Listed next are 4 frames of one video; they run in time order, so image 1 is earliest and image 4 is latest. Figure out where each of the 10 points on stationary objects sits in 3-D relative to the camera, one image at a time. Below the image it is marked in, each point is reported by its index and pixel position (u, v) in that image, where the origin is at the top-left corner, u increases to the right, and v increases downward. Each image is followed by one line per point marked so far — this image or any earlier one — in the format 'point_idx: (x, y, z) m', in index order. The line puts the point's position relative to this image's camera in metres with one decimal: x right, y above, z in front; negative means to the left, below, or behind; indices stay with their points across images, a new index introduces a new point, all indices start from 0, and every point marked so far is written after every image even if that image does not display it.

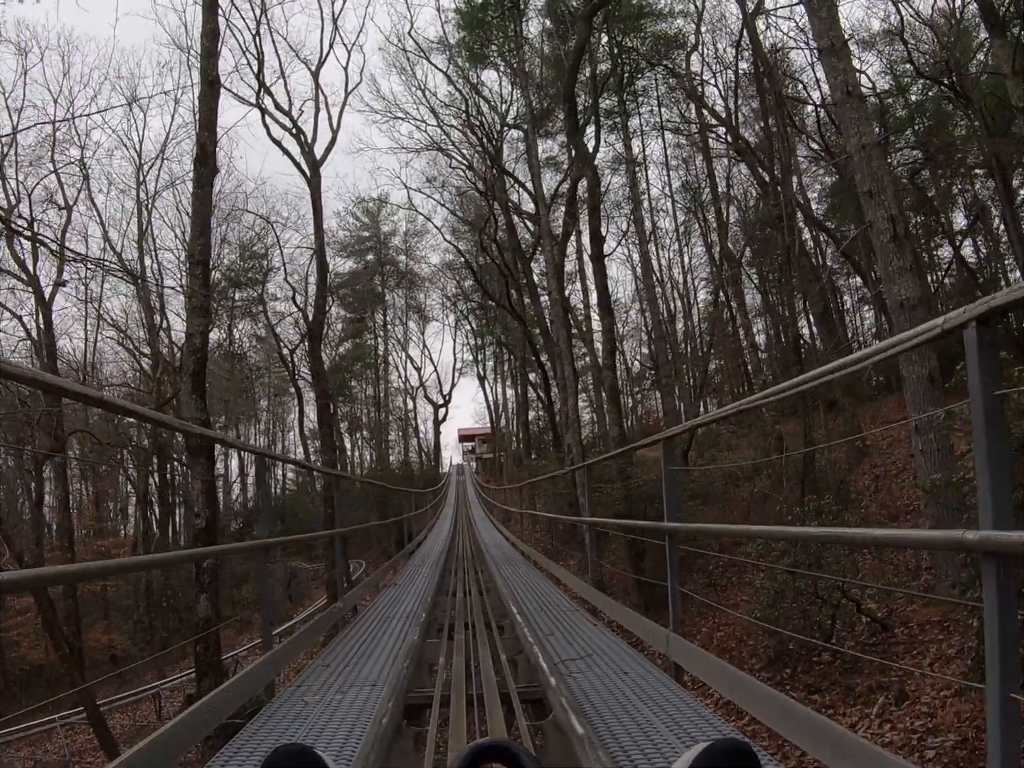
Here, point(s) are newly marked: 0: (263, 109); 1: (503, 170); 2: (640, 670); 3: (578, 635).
0: (-5.5, +6.1, +16.3) m
1: (-0.2, +4.8, +16.7) m
2: (+1.0, -2.2, +5.8) m
3: (+0.6, -2.4, +7.0) m
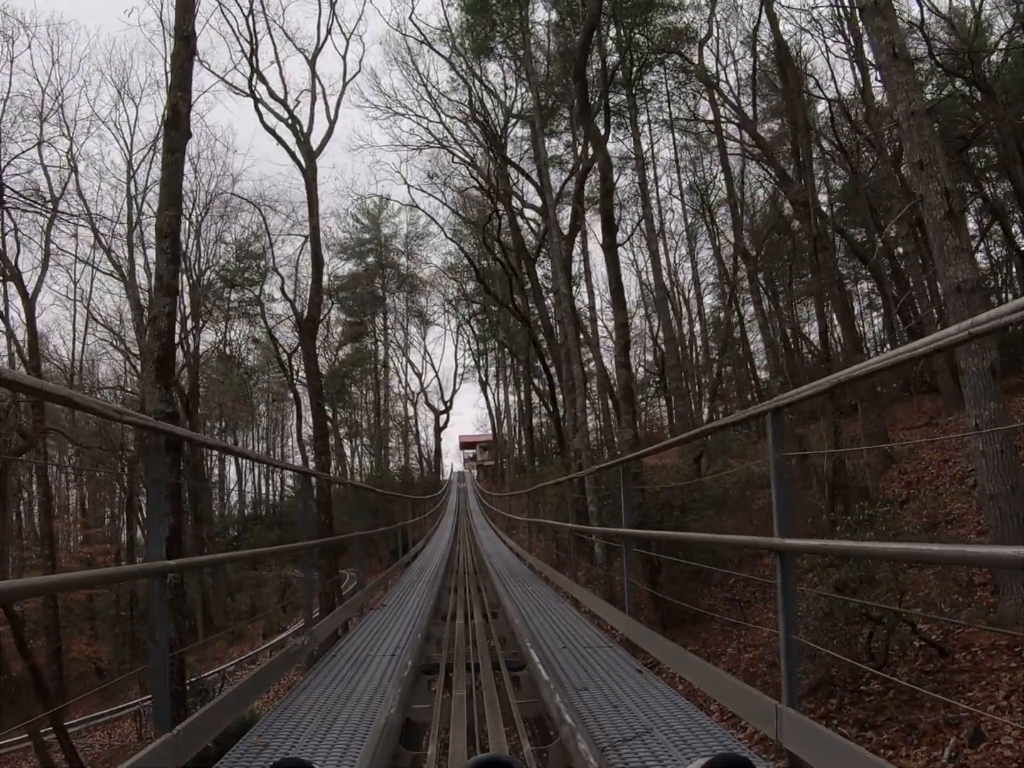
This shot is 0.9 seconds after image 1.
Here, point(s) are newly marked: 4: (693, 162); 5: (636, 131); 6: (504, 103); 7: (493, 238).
0: (-5.4, +6.1, +15.9) m
1: (-0.1, +4.8, +16.2) m
2: (+1.0, -2.2, +5.3) m
3: (+0.7, -2.3, +6.5) m
4: (+4.8, +5.9, +20.0) m
5: (+2.5, +5.2, +15.2) m
6: (-0.2, +6.4, +16.9) m
7: (-0.5, +3.7, +18.4) m
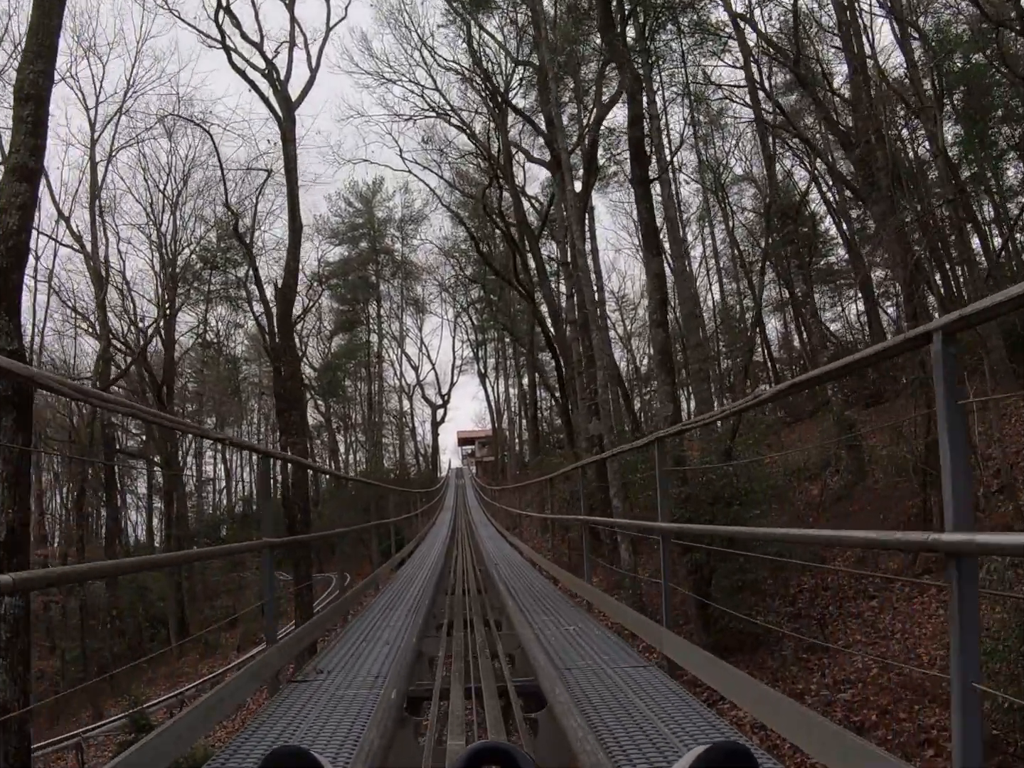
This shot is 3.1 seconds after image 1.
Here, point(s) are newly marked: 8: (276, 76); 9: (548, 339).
0: (-5.4, +6.3, +14.8) m
1: (-0.1, +5.0, +15.1) m
2: (+1.1, -2.0, +4.1) m
3: (+0.7, -2.1, +5.4) m
4: (+4.9, +6.2, +18.8) m
5: (+2.6, +5.4, +14.1) m
6: (-0.2, +6.7, +15.8) m
7: (-0.5, +3.9, +17.3) m
8: (-3.0, +4.0, +9.7) m
9: (+0.9, +1.1, +18.8) m
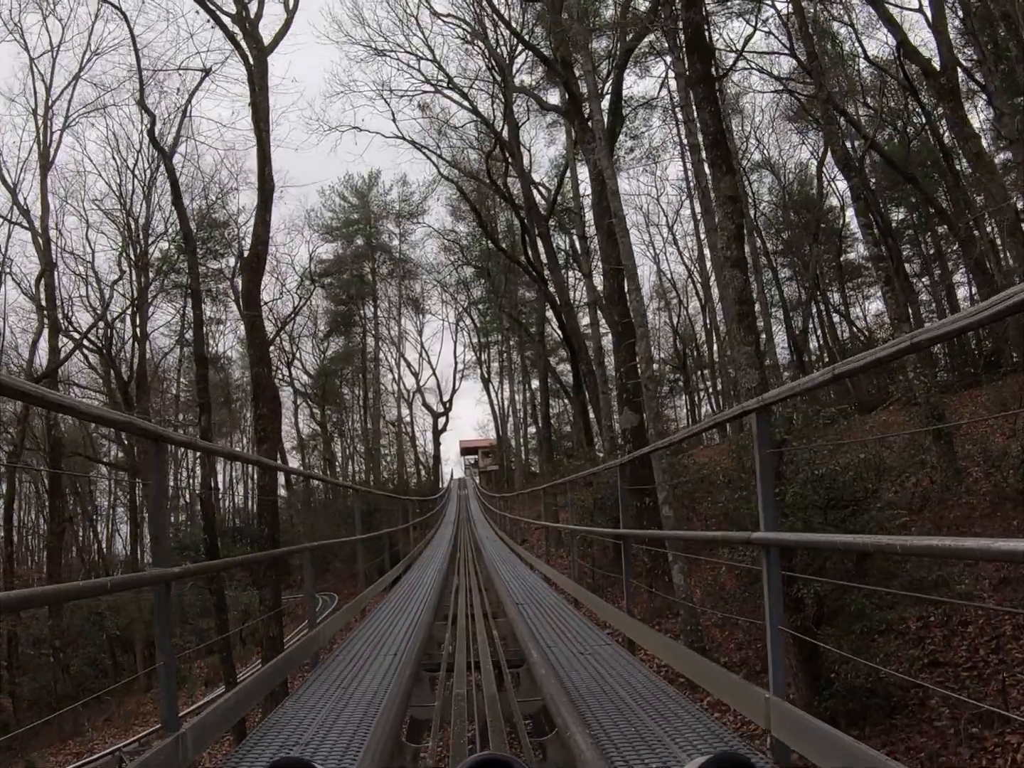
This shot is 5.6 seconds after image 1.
0: (-5.3, +6.3, +13.6) m
1: (0.0, +5.0, +13.9) m
2: (+1.2, -1.8, +2.8) m
3: (+0.8, -1.9, +4.1) m
4: (+5.0, +6.2, +17.6) m
5: (+2.7, +5.5, +12.9) m
6: (-0.1, +6.7, +14.6) m
7: (-0.4, +3.9, +16.1) m
8: (-3.0, +4.0, +8.5) m
9: (+1.0, +1.0, +17.5) m
